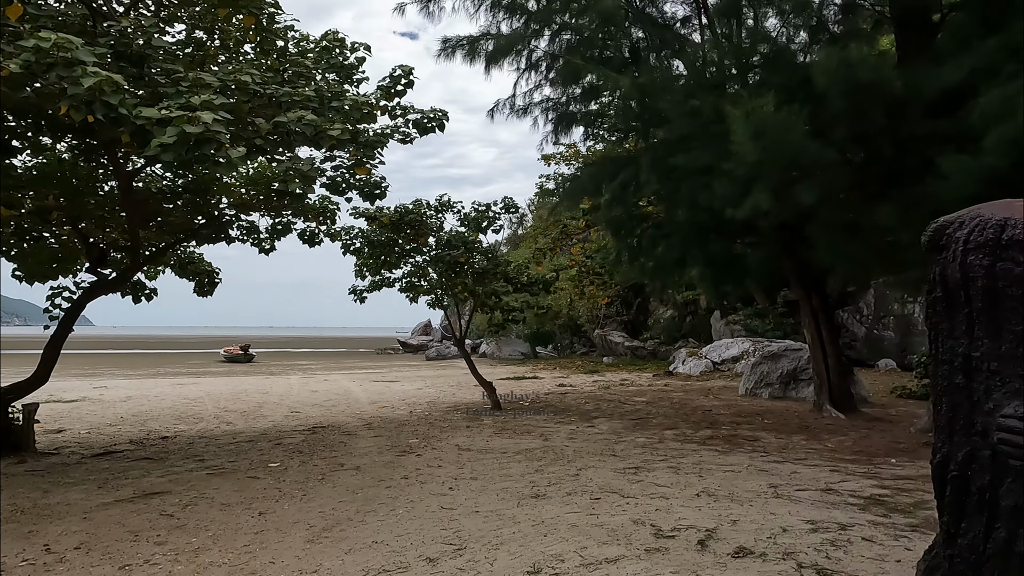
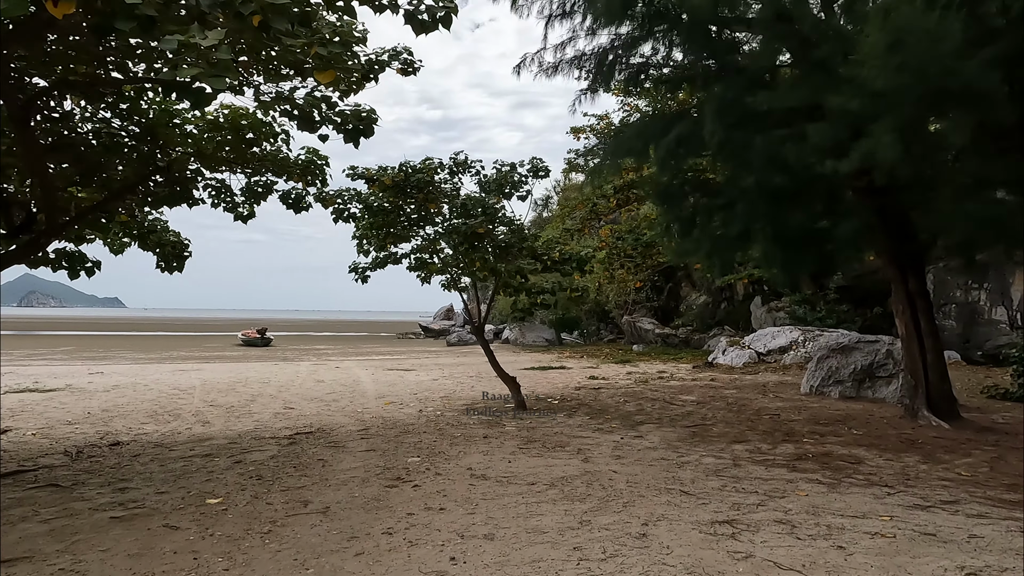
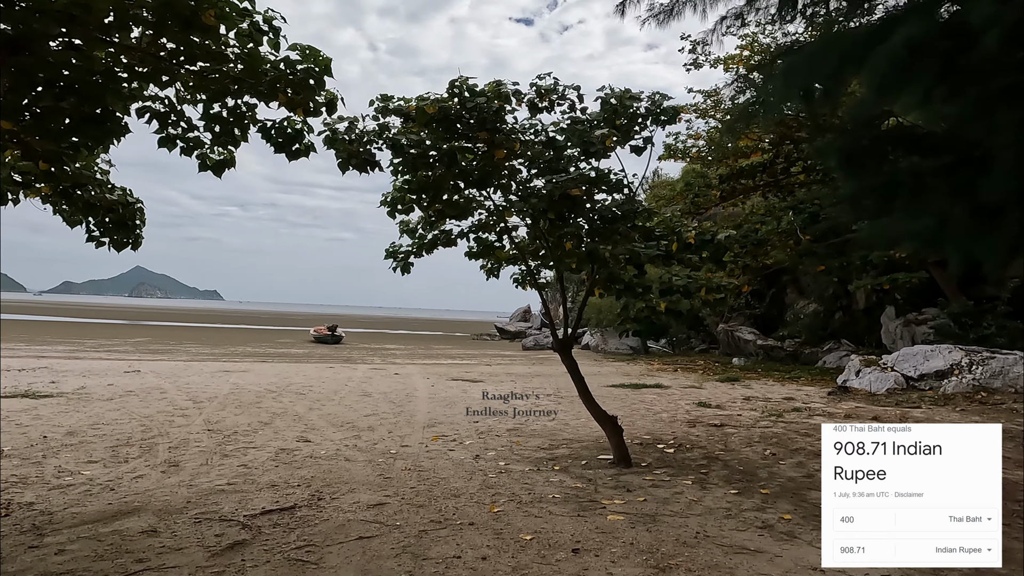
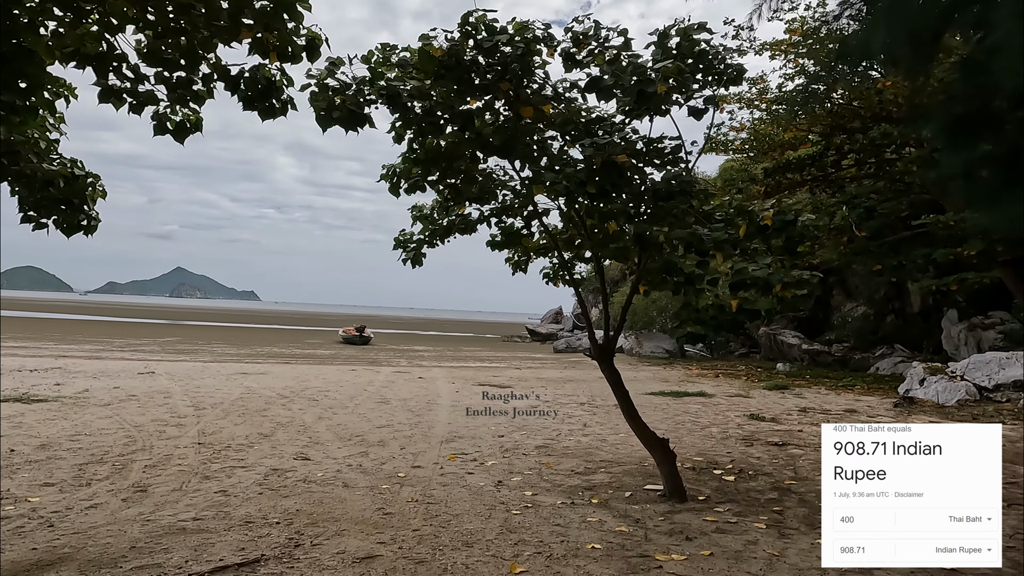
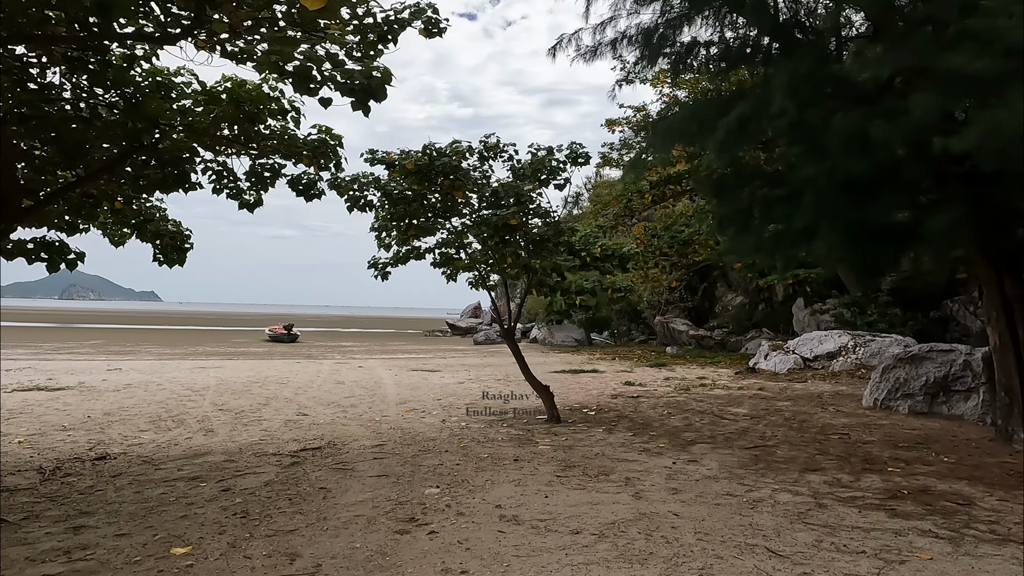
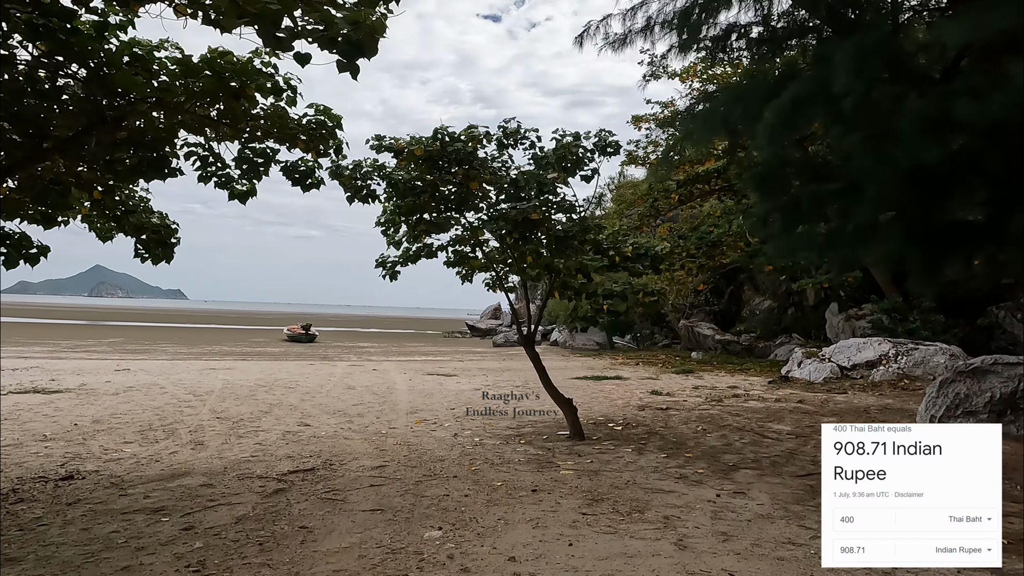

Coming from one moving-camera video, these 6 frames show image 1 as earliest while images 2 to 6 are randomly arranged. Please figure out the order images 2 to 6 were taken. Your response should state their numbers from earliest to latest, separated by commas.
2, 5, 6, 3, 4
